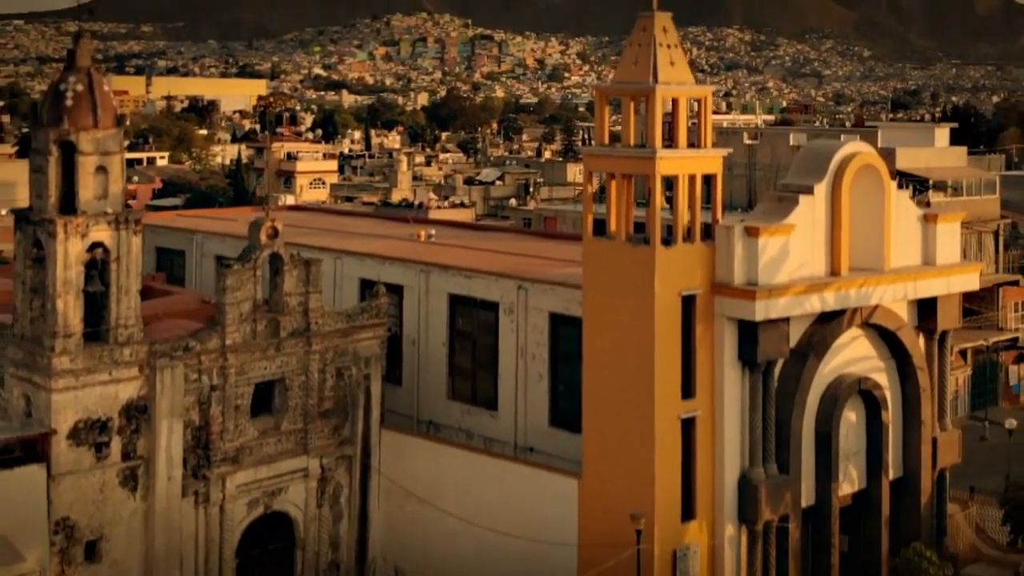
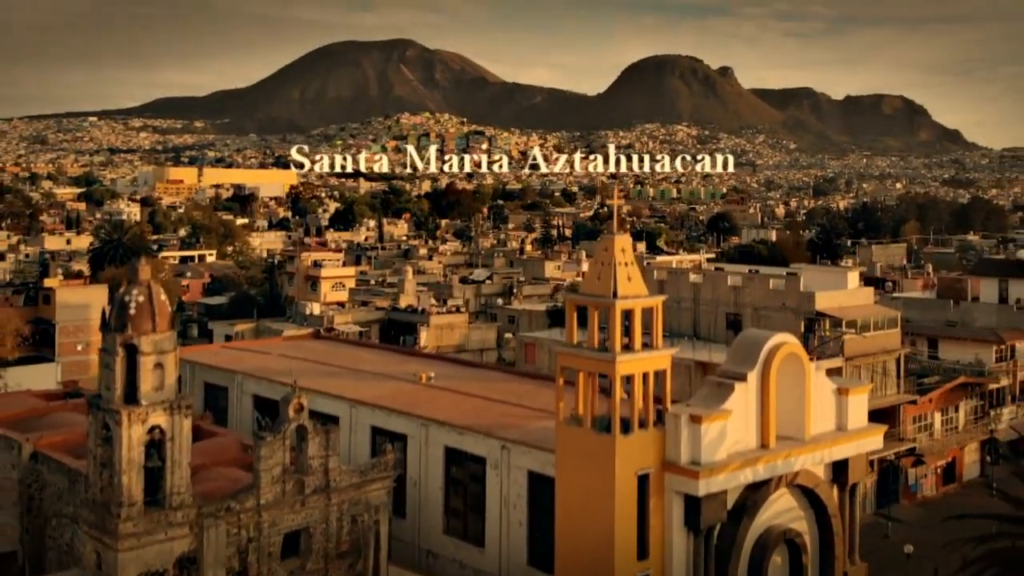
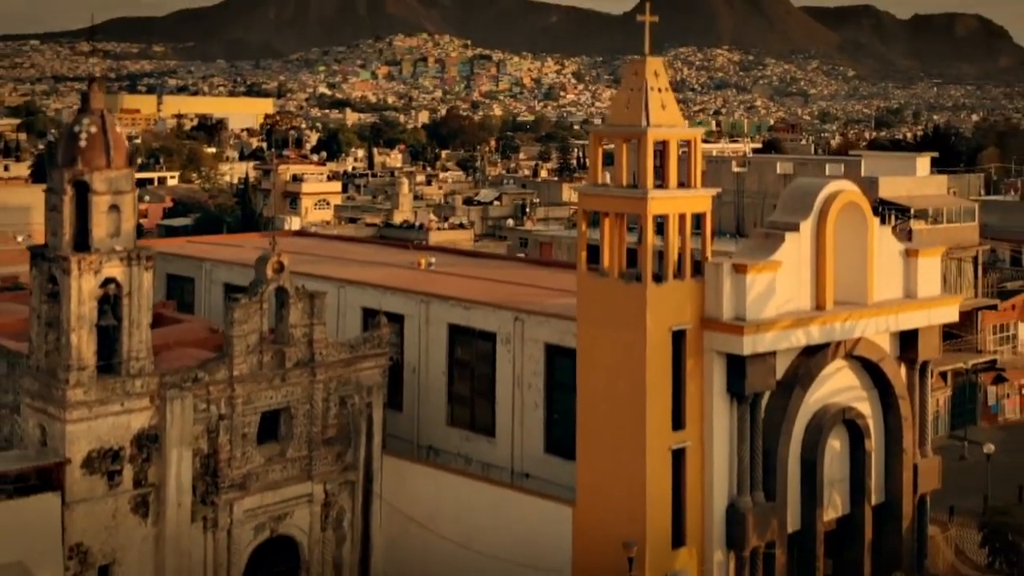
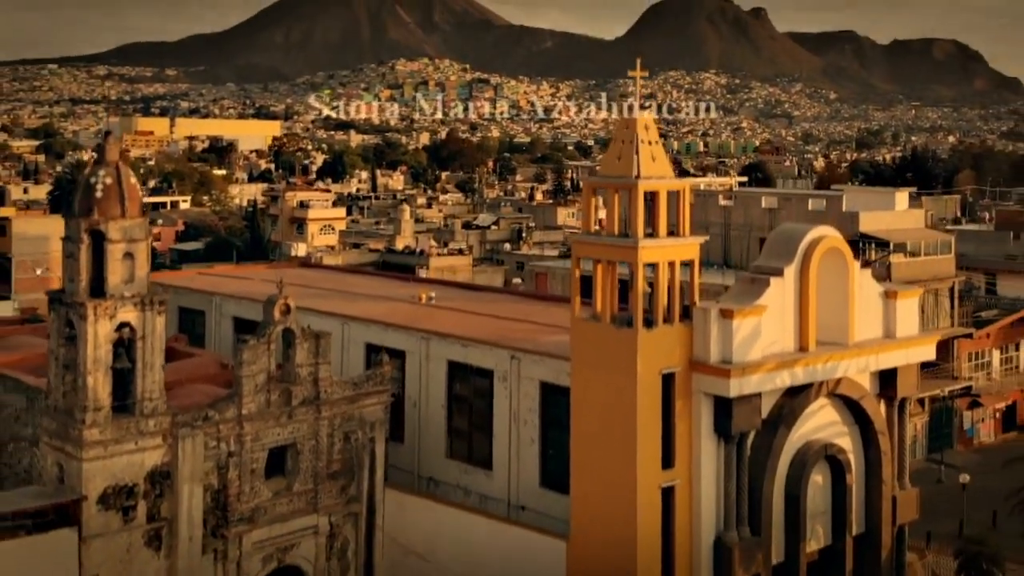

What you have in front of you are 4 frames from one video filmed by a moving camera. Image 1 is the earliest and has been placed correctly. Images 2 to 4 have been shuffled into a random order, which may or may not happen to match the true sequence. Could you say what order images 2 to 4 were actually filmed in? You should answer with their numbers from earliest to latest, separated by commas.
3, 4, 2
